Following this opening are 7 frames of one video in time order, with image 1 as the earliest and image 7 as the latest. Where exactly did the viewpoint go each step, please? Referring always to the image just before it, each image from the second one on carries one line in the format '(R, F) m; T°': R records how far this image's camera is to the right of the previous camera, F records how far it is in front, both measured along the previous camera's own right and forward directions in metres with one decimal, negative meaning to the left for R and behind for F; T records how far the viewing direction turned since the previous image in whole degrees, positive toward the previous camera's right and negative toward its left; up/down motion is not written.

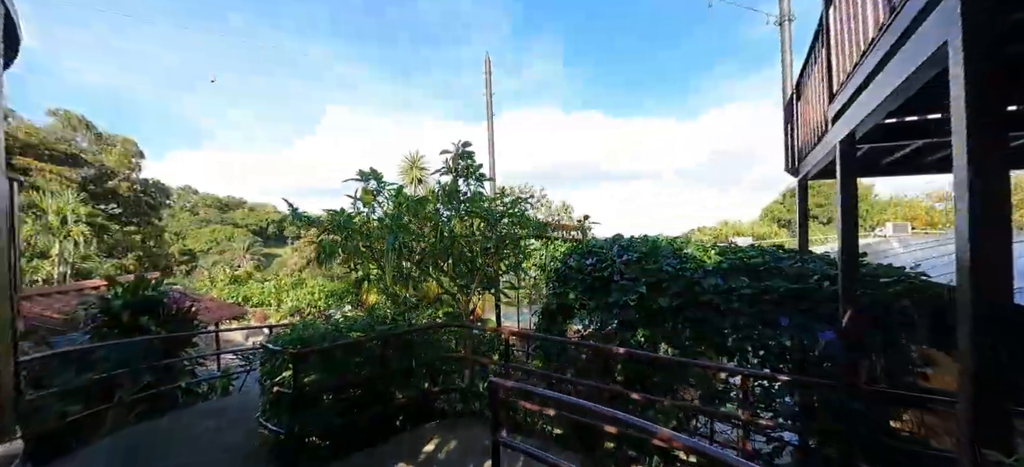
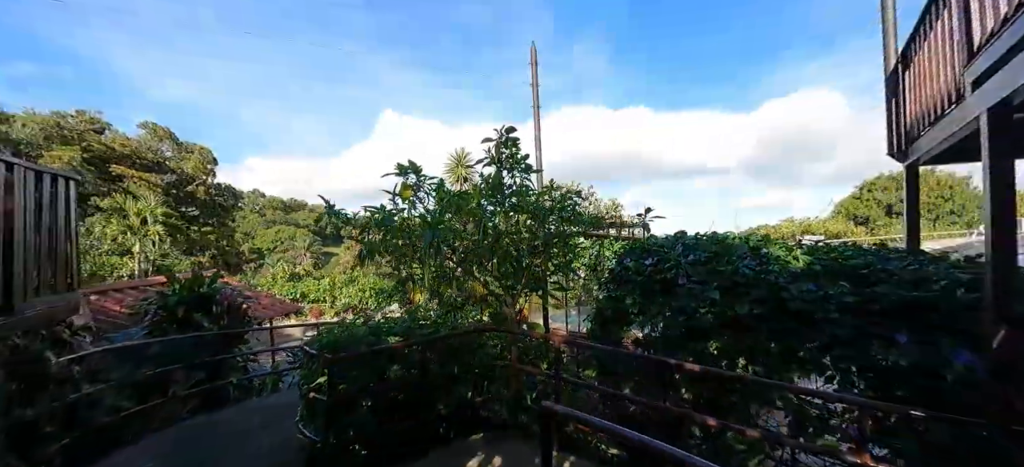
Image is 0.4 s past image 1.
(0.0, +0.3) m; -6°
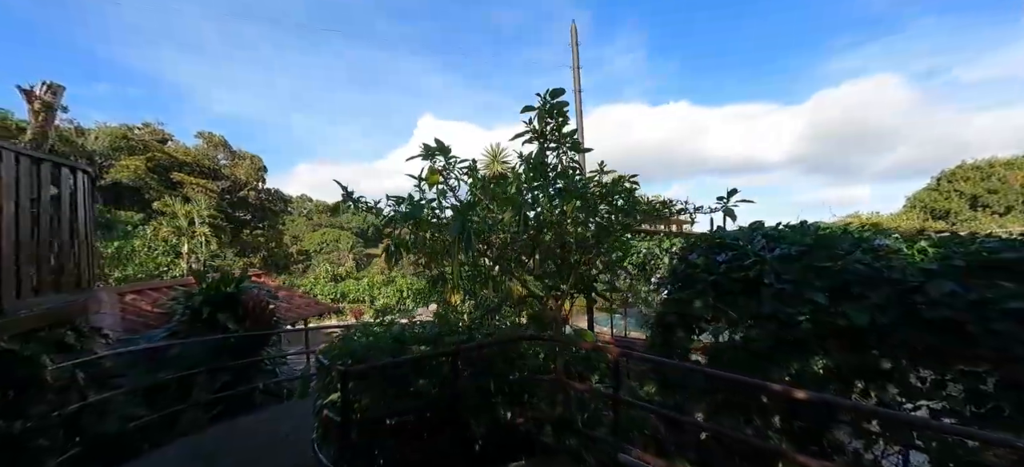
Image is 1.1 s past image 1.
(-0.1, +0.4) m; -5°
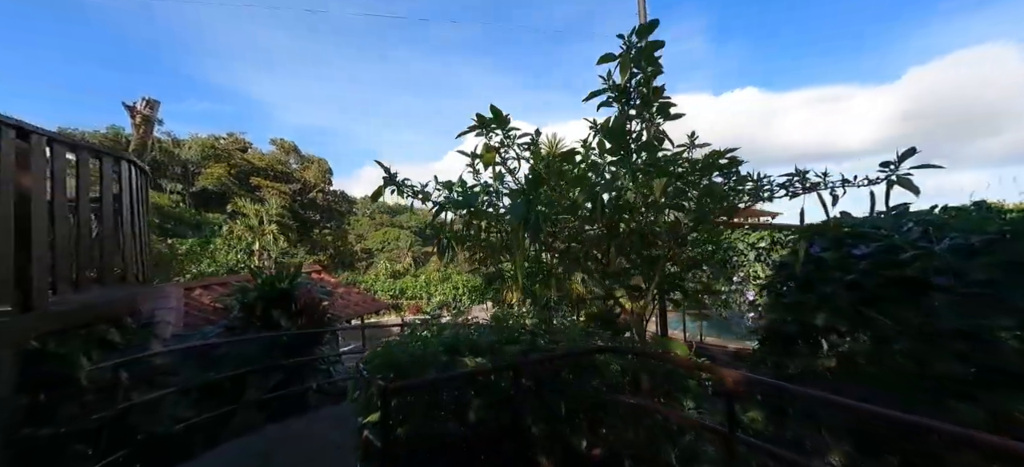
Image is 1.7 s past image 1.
(-0.1, +0.4) m; -7°
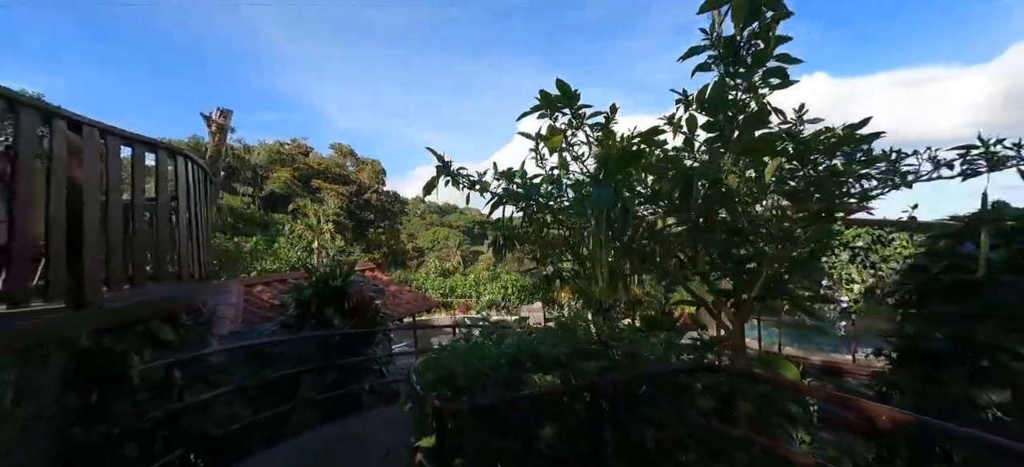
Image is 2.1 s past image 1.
(-0.1, +0.2) m; -6°
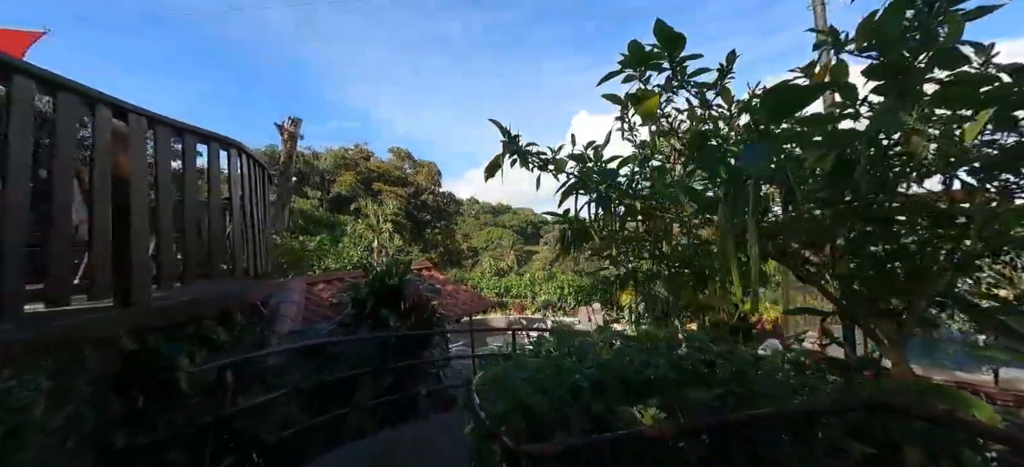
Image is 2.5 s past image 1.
(-0.1, +0.3) m; -7°
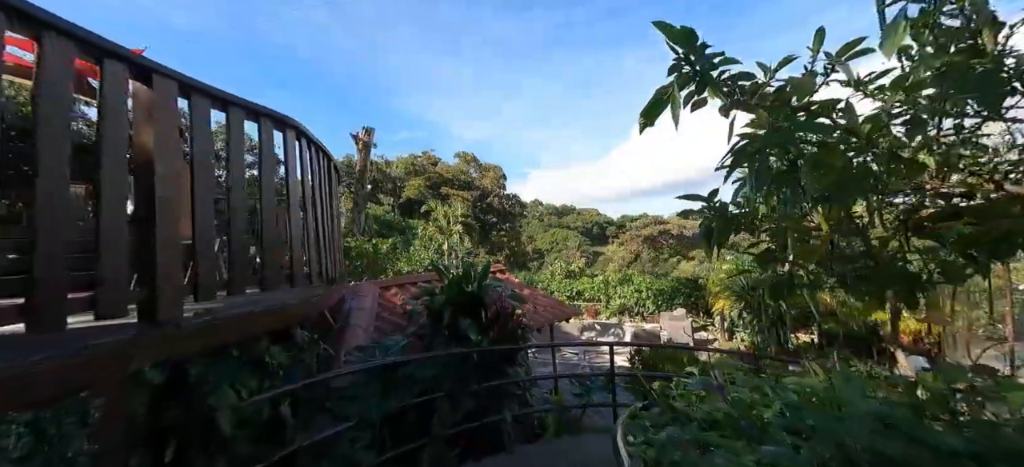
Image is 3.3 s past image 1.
(-0.2, +0.5) m; -9°
